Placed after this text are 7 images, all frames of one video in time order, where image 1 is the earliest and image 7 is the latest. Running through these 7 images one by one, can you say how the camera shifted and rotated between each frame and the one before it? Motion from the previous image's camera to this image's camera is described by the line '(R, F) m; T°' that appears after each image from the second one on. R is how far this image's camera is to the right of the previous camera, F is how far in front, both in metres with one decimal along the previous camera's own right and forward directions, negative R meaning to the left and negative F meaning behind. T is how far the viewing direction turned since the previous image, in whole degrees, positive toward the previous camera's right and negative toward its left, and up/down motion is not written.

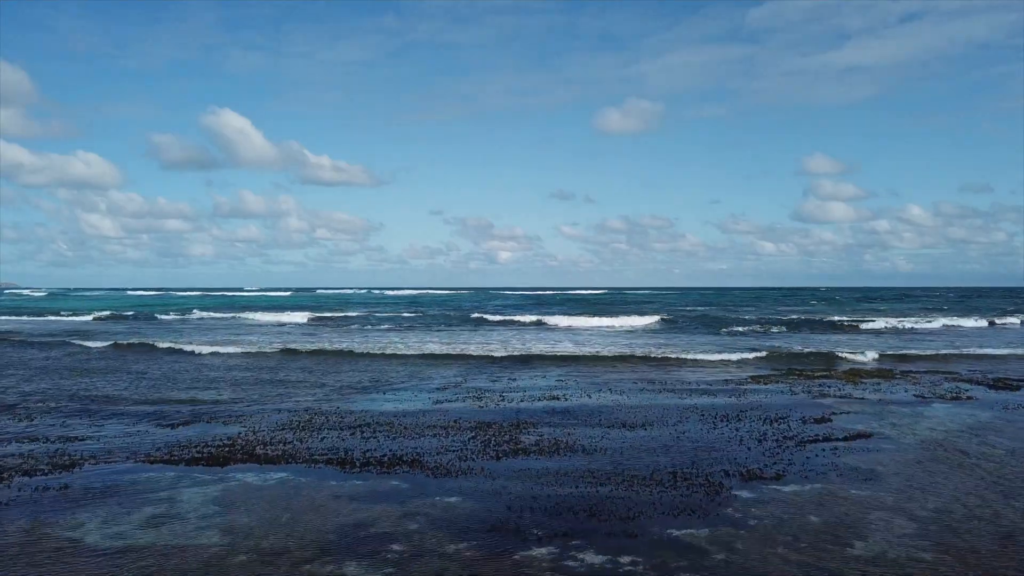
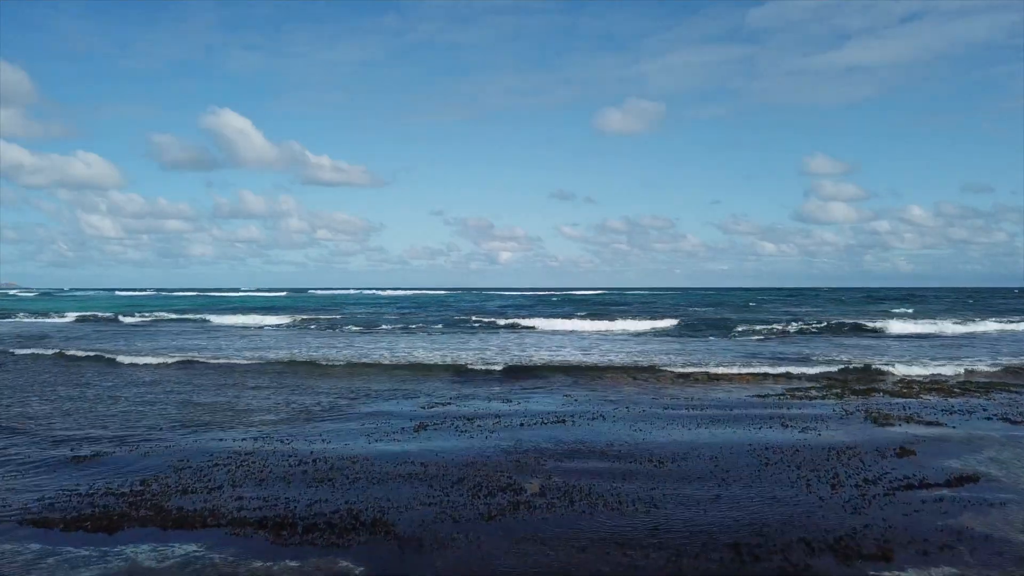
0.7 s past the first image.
(0.0, +2.5) m; 0°
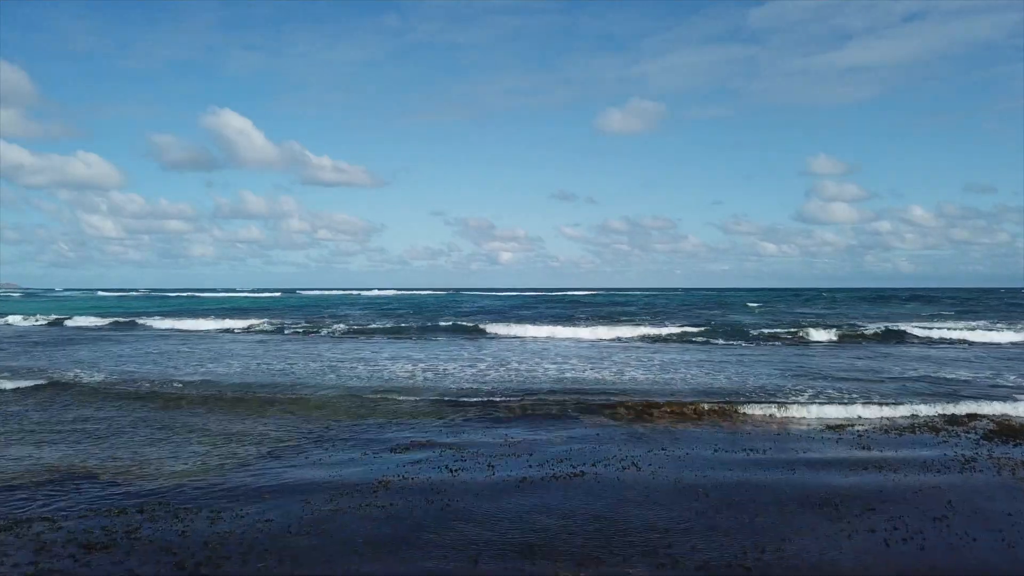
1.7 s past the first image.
(0.0, +3.4) m; 0°
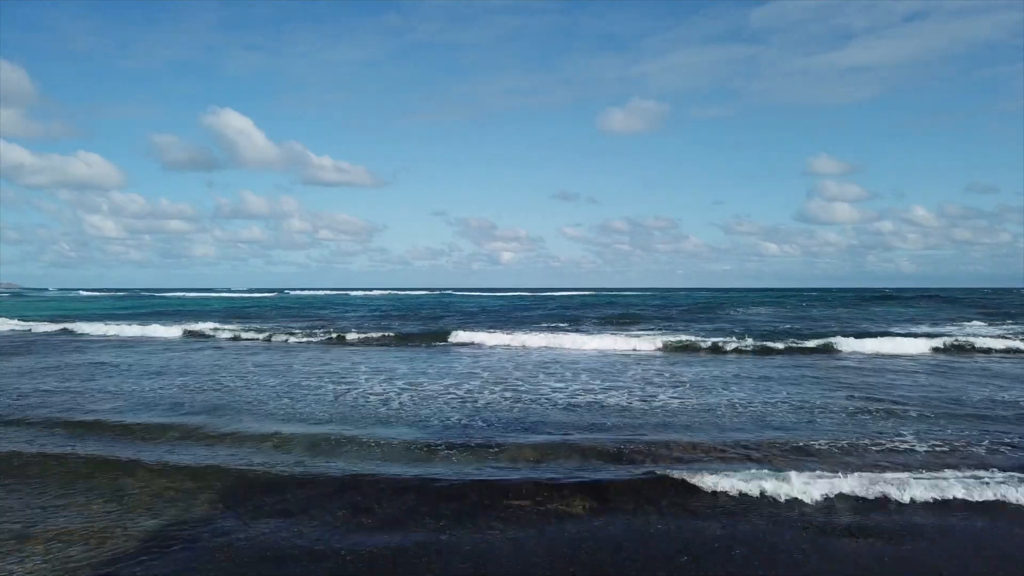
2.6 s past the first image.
(0.0, +3.4) m; 0°
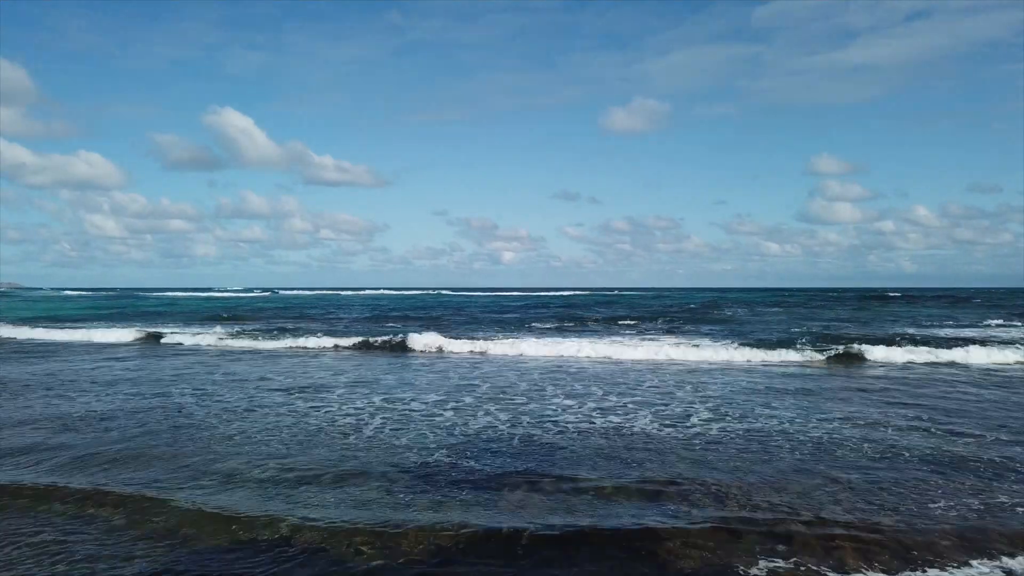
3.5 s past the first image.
(0.0, +2.6) m; 0°
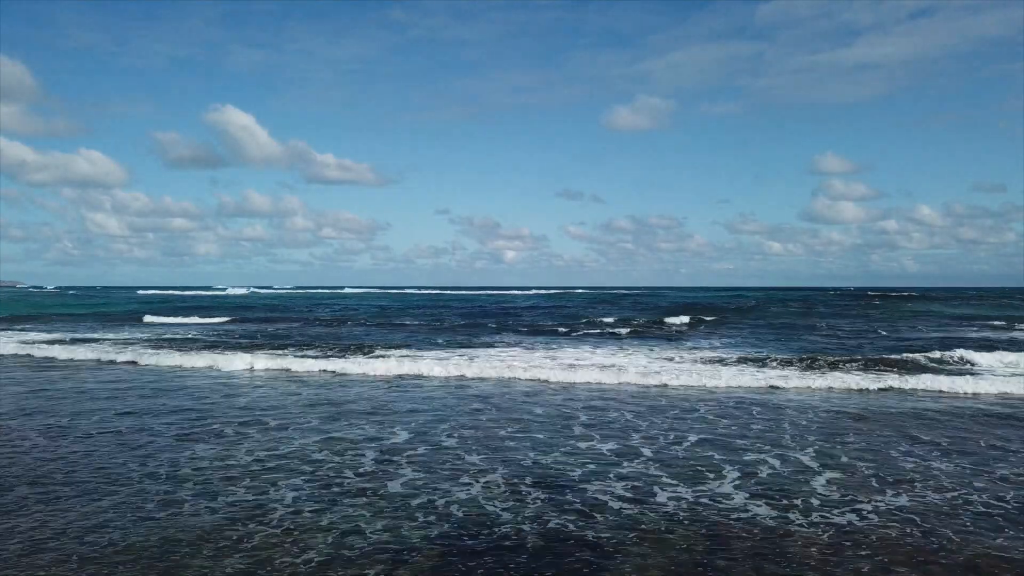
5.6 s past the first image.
(-0.1, +5.2) m; 0°
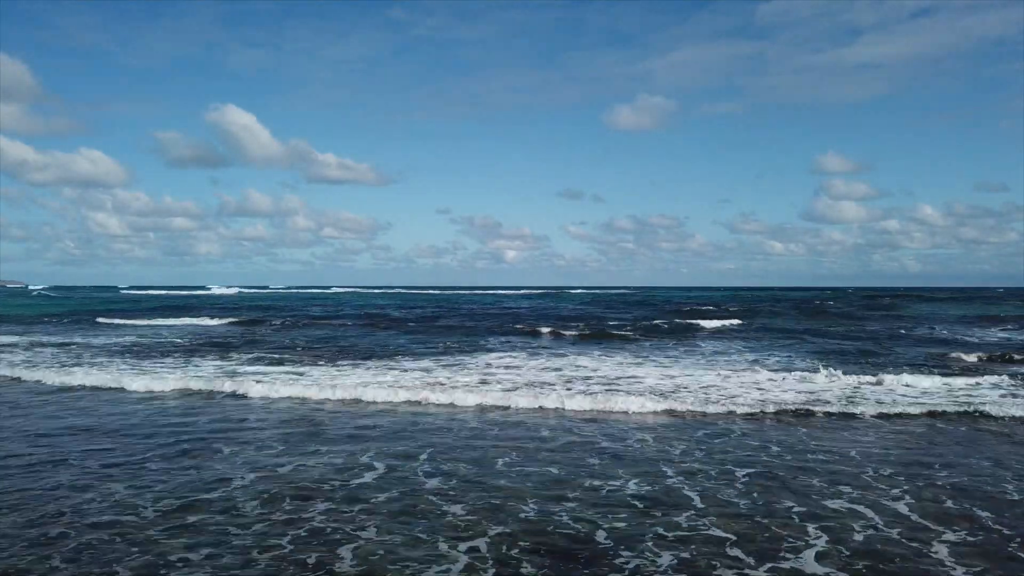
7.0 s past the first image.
(0.0, +2.4) m; 0°
